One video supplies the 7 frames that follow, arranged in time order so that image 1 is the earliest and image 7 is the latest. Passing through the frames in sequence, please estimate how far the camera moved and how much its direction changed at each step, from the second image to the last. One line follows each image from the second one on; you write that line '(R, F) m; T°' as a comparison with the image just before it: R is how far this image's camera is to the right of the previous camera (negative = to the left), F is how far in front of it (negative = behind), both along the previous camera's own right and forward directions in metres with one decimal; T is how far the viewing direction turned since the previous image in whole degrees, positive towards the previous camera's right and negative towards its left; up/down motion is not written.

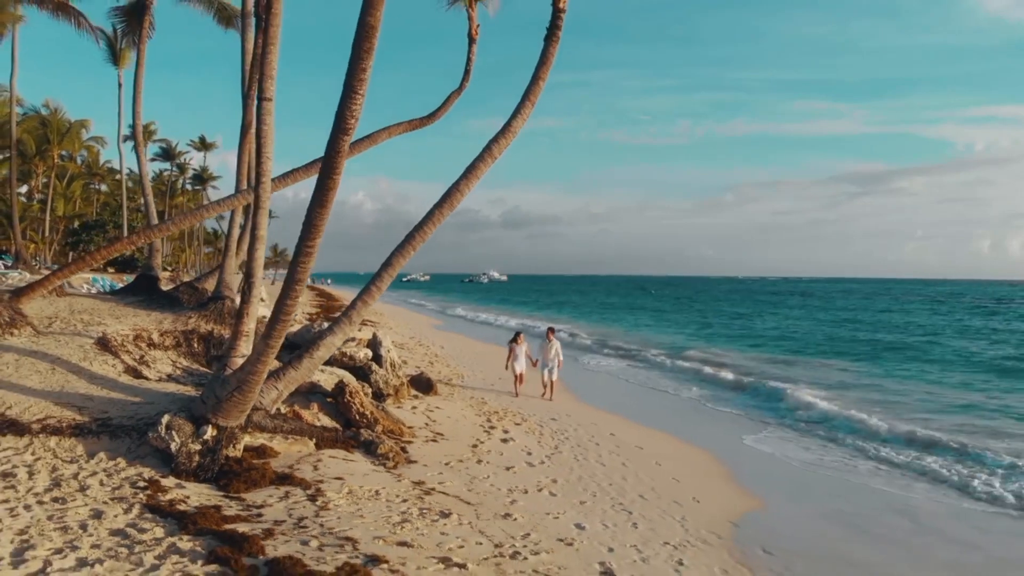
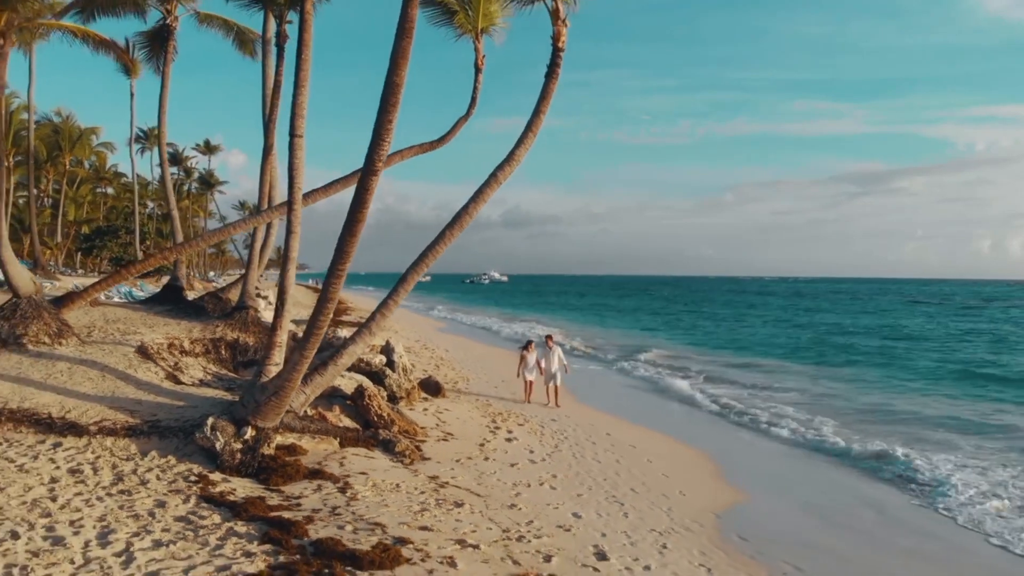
(0.0, -0.8) m; 0°
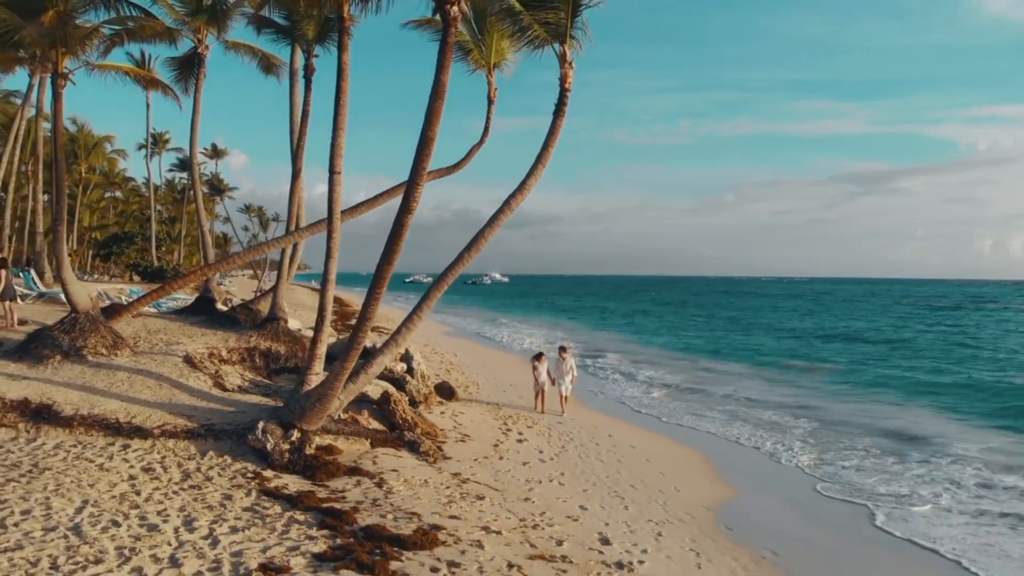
(-0.2, -0.9) m; 0°
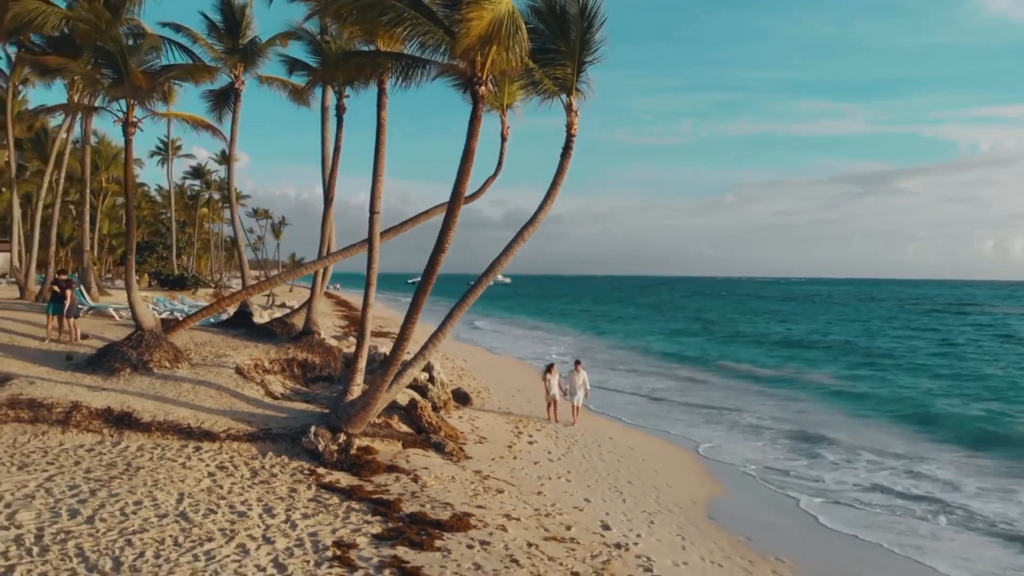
(-0.2, -1.3) m; 0°
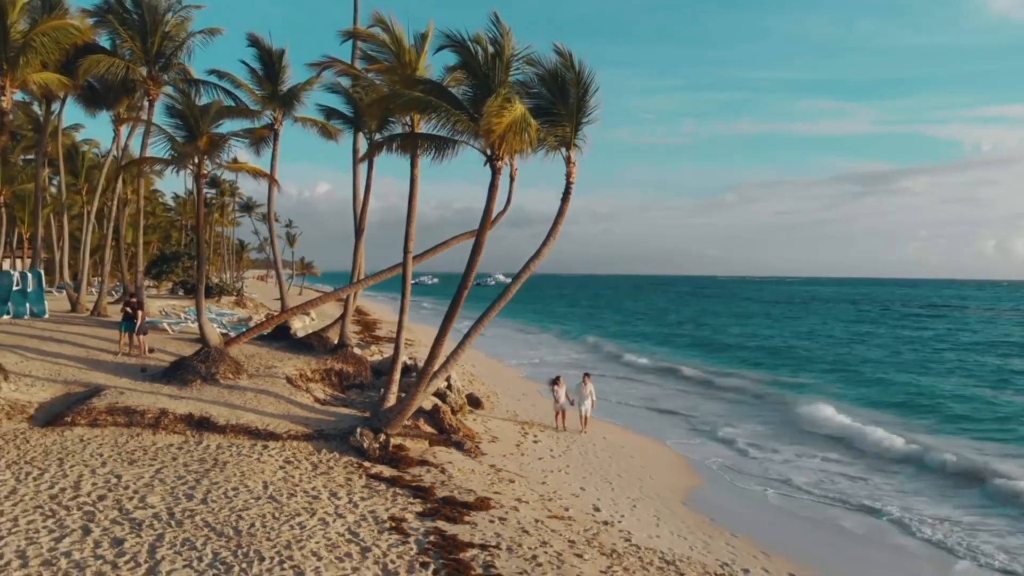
(-0.1, -2.0) m; 0°
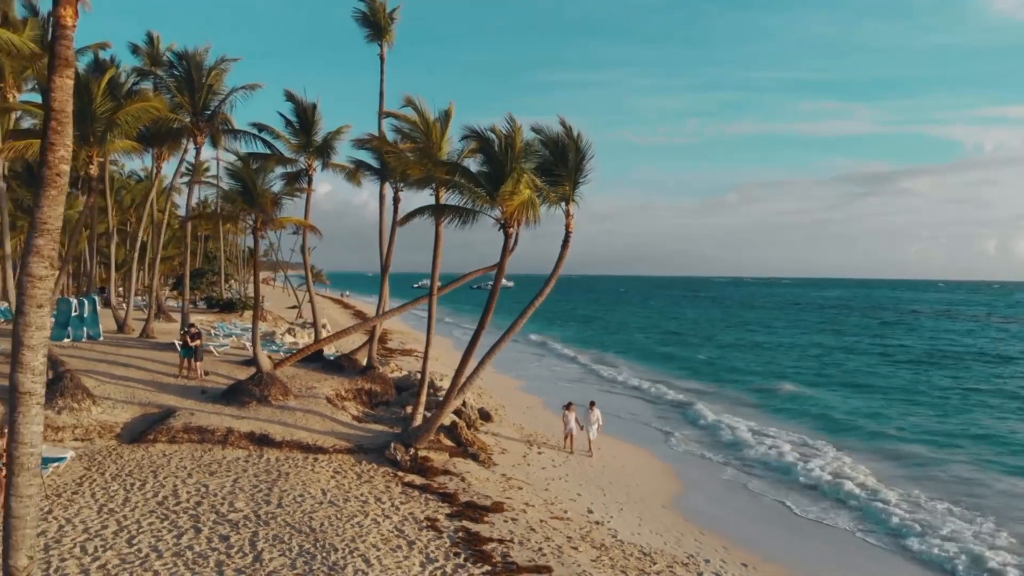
(-0.1, -2.1) m; 0°
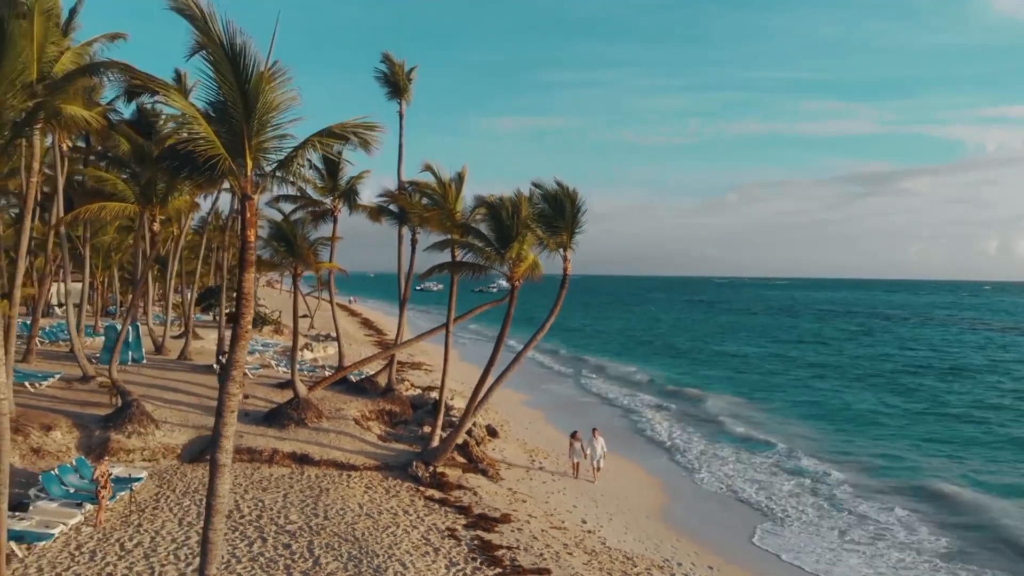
(-0.1, -2.1) m; 0°
